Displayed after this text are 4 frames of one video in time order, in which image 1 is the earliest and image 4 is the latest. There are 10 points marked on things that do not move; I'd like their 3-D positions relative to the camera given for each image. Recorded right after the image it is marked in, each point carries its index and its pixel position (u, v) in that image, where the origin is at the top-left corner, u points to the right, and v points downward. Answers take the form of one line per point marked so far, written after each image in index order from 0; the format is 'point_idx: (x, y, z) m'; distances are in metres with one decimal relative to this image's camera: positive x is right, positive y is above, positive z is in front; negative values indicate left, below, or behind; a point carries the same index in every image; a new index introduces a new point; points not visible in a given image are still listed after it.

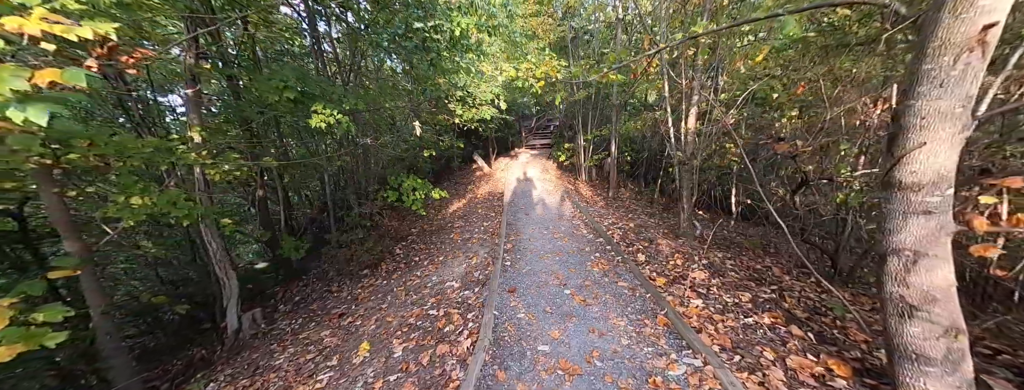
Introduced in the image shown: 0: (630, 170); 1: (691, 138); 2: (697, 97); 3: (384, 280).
0: (+5.5, +1.2, +12.2) m
1: (+3.3, +1.0, +4.8) m
2: (+3.3, +1.7, +4.7) m
3: (-2.6, -1.8, +5.4) m
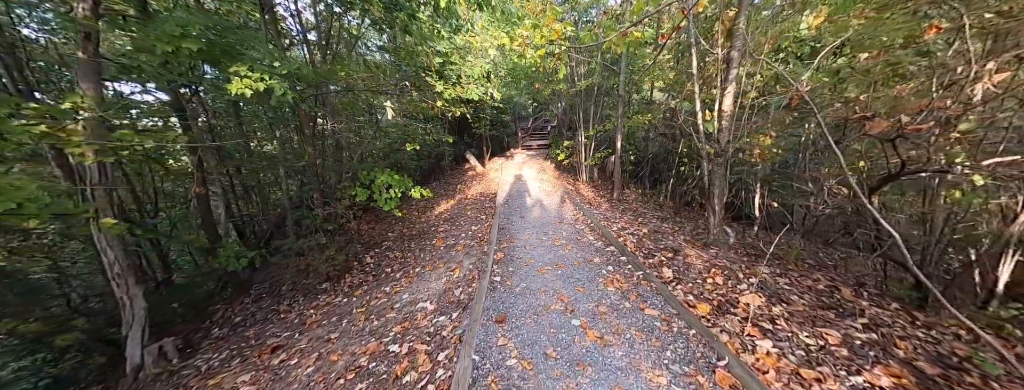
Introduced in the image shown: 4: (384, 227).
0: (+5.3, +1.1, +11.3) m
1: (+3.2, +1.0, +3.9) m
2: (+3.2, +1.8, +3.8) m
3: (-2.8, -1.7, +4.4) m
4: (-3.3, -0.9, +6.9) m
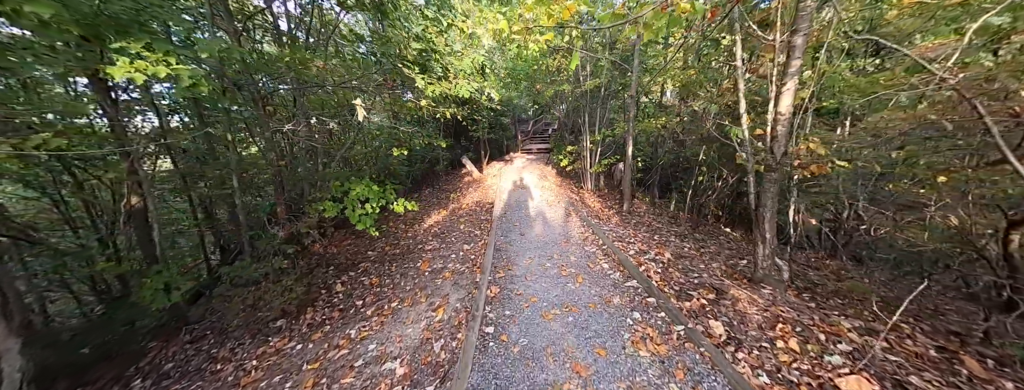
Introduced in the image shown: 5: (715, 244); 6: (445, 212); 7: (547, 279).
0: (+5.2, +0.7, +10.5) m
1: (+3.2, +0.8, +3.1) m
2: (+3.2, +1.5, +2.9) m
3: (-2.8, -2.0, +3.5) m
4: (-3.4, -1.2, +6.0) m
5: (+4.7, -1.2, +6.1) m
6: (-2.2, -0.6, +8.4) m
7: (+0.5, -1.2, +3.9) m
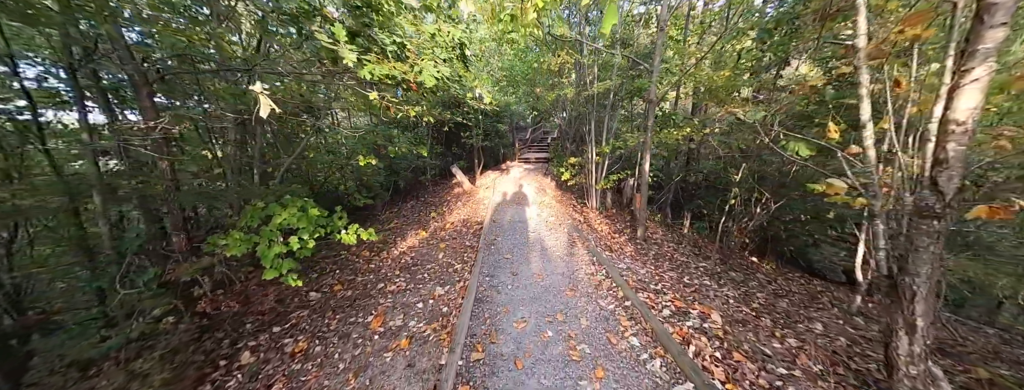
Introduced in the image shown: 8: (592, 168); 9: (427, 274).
0: (+5.0, 0.0, +9.2) m
1: (+3.0, +0.3, +1.8) m
2: (+3.1, +1.0, +1.7) m
3: (-3.0, -2.3, +2.1) m
4: (-3.6, -1.5, +4.6) m
5: (+4.5, -1.7, +4.7) m
6: (-2.4, -1.0, +7.1) m
7: (+0.3, -1.7, +2.5) m
8: (+2.8, +1.0, +9.1) m
9: (-1.6, -1.5, +4.9) m
